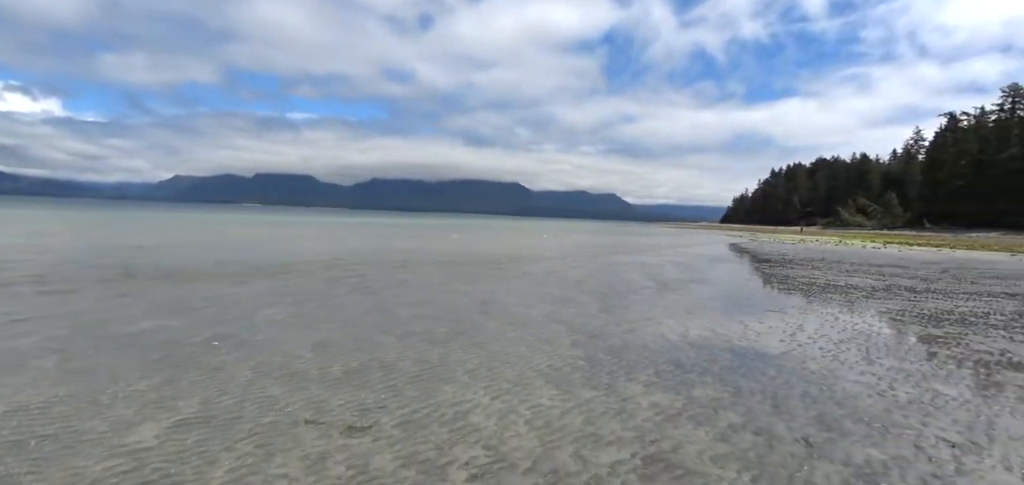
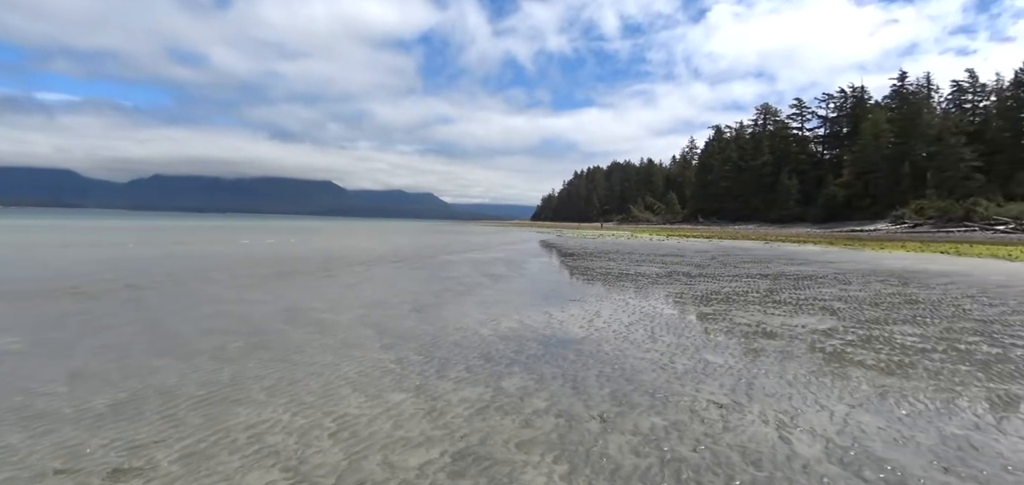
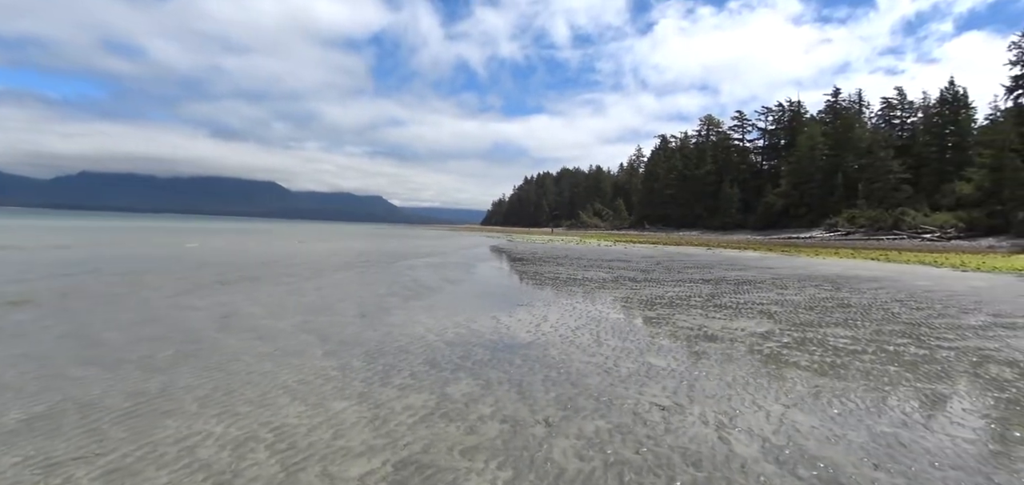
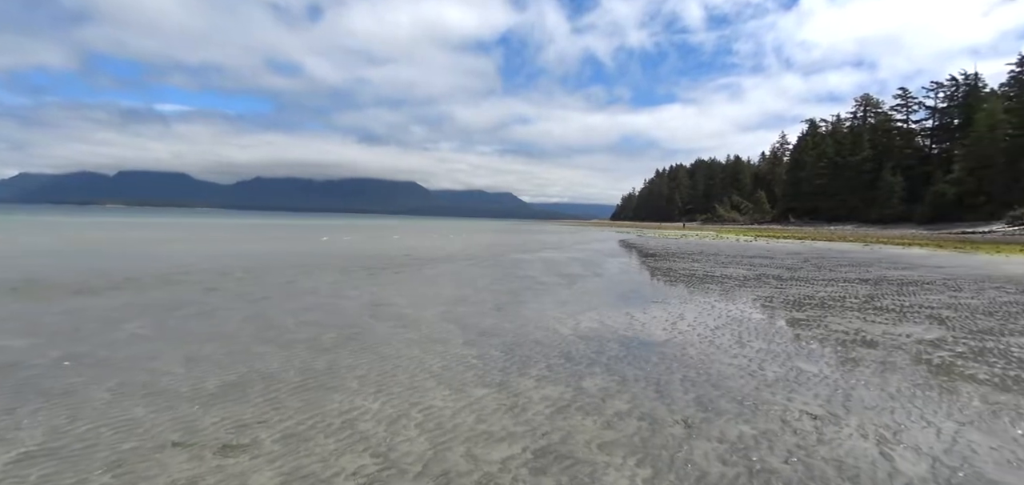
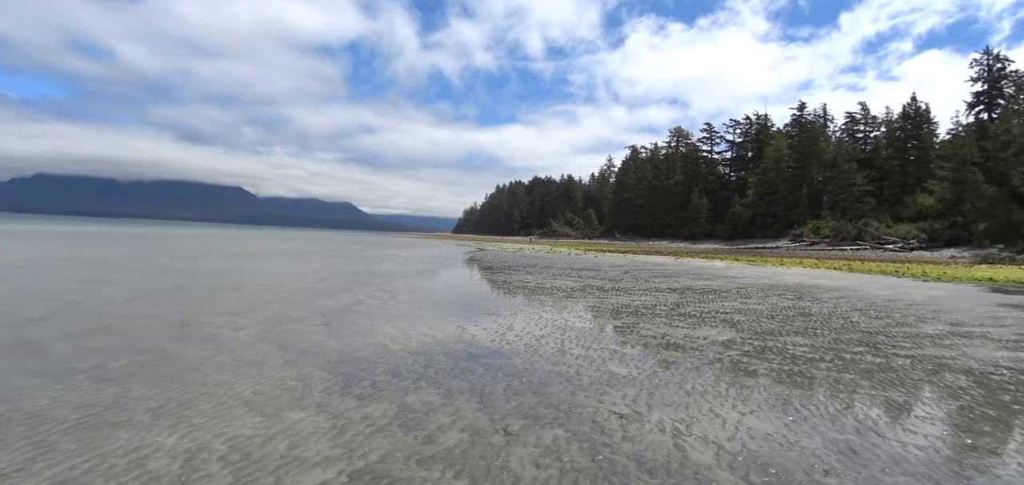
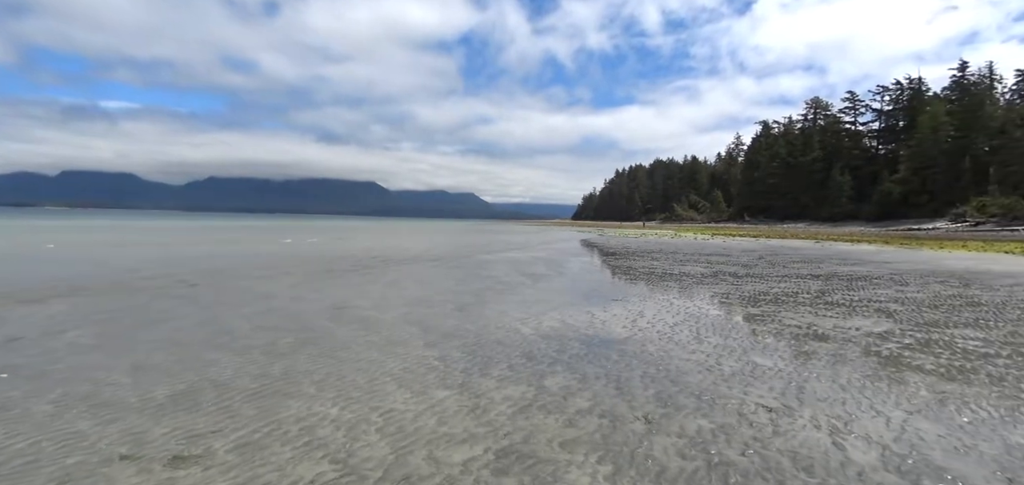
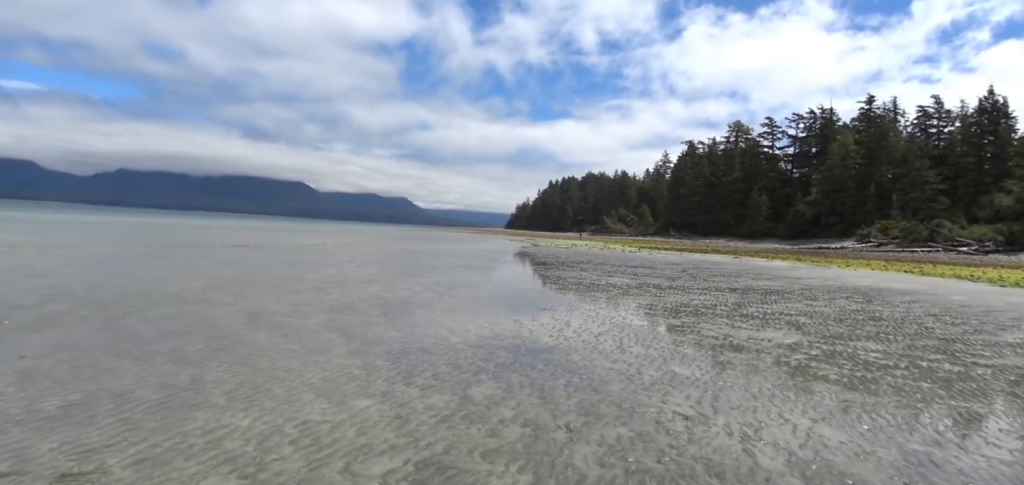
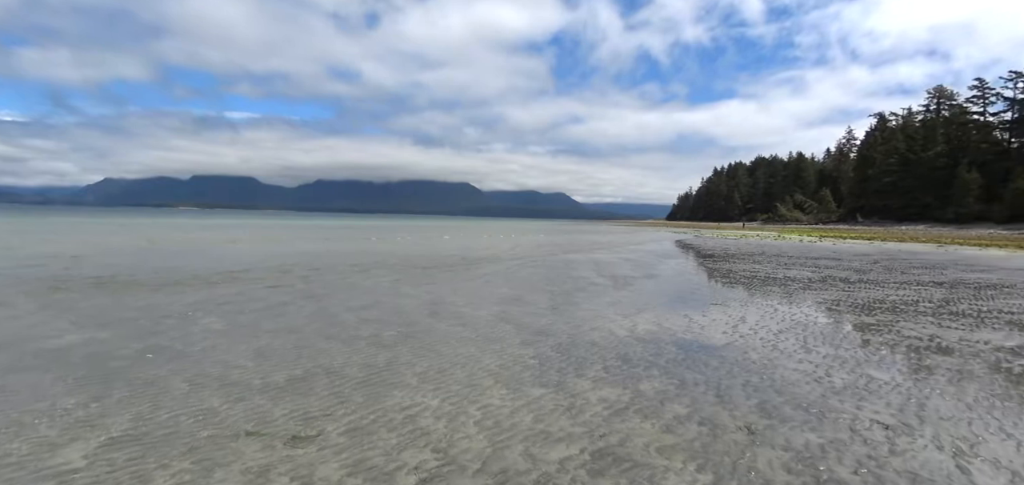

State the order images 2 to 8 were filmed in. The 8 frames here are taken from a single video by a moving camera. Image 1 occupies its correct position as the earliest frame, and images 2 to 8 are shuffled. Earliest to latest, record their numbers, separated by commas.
8, 4, 6, 2, 3, 7, 5
